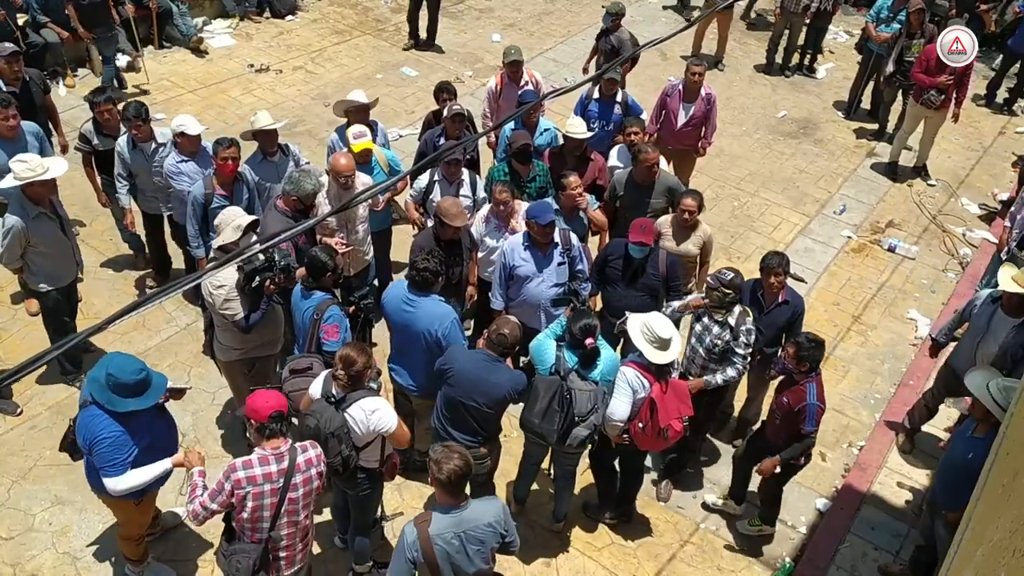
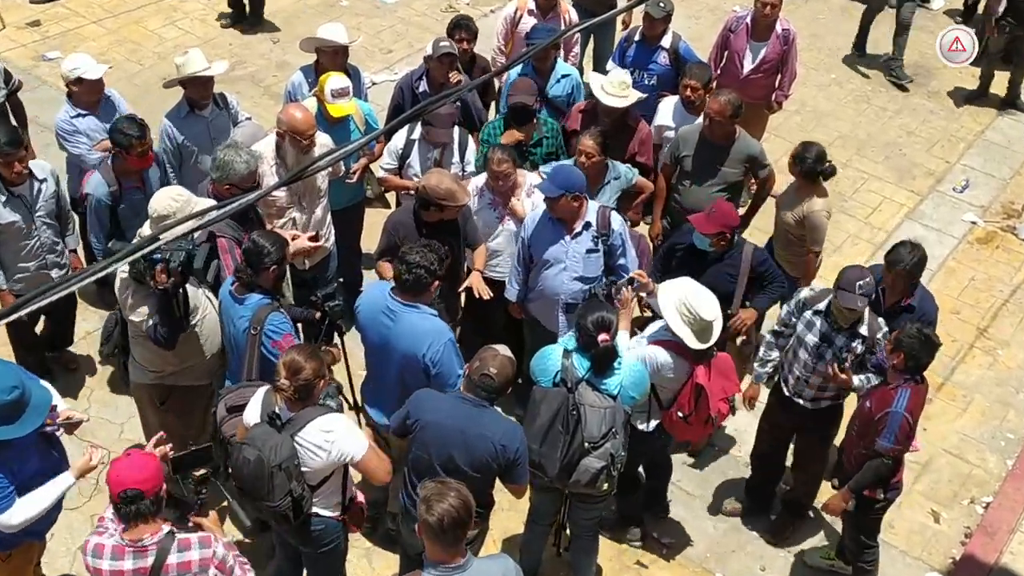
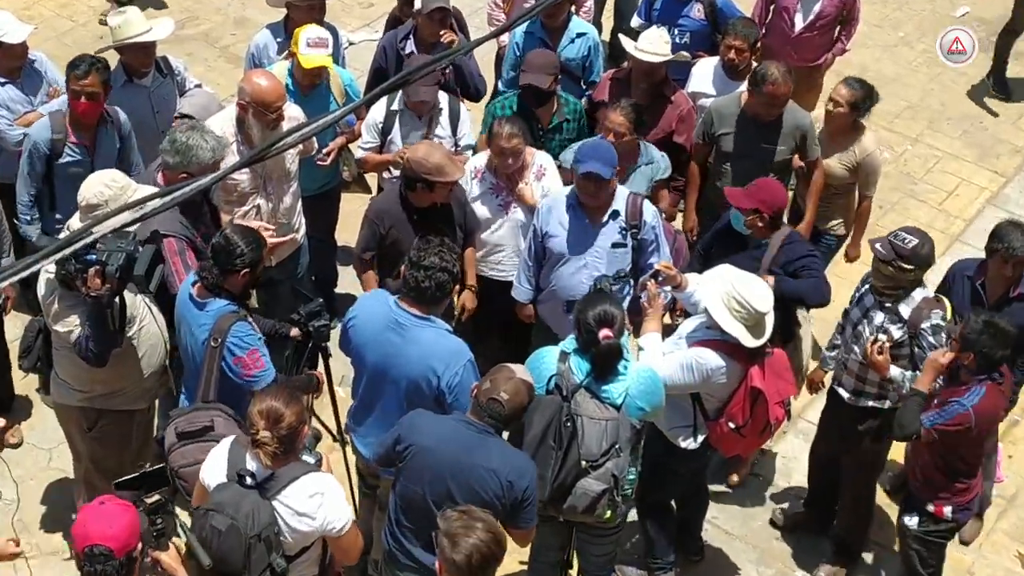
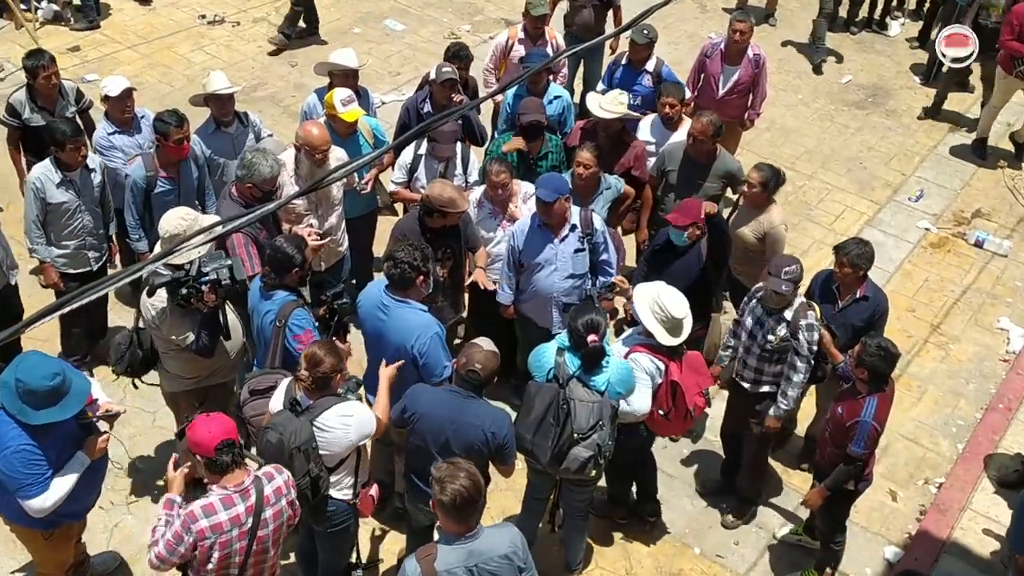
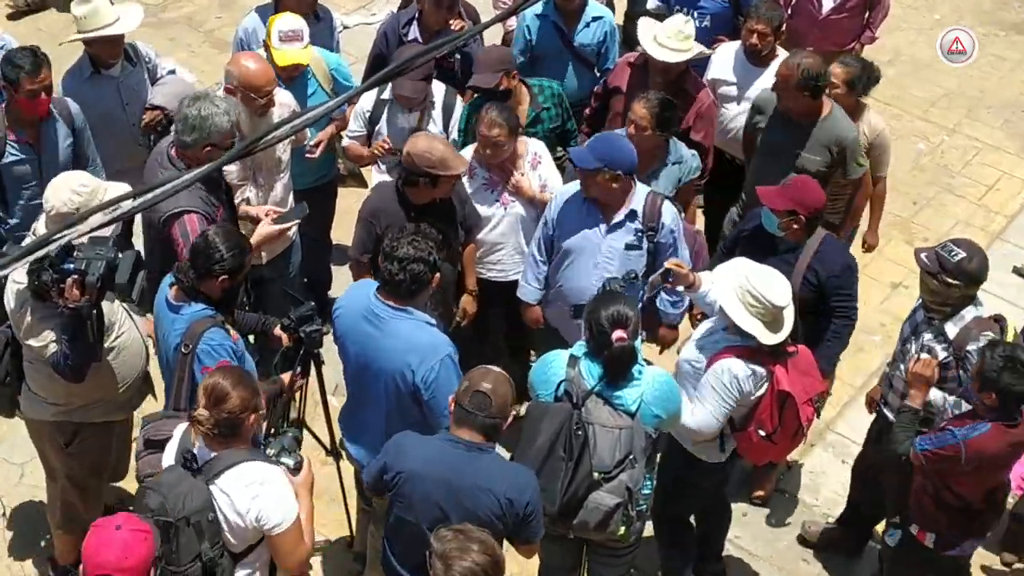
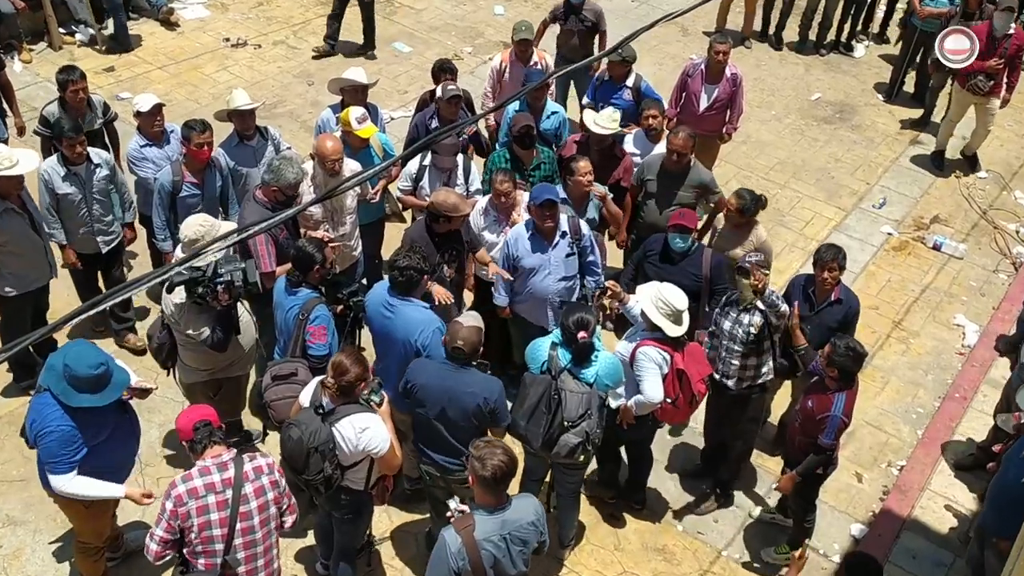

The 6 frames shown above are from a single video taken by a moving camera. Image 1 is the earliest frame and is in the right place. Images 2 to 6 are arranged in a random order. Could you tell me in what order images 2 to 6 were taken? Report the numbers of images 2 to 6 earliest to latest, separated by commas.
6, 4, 2, 3, 5
